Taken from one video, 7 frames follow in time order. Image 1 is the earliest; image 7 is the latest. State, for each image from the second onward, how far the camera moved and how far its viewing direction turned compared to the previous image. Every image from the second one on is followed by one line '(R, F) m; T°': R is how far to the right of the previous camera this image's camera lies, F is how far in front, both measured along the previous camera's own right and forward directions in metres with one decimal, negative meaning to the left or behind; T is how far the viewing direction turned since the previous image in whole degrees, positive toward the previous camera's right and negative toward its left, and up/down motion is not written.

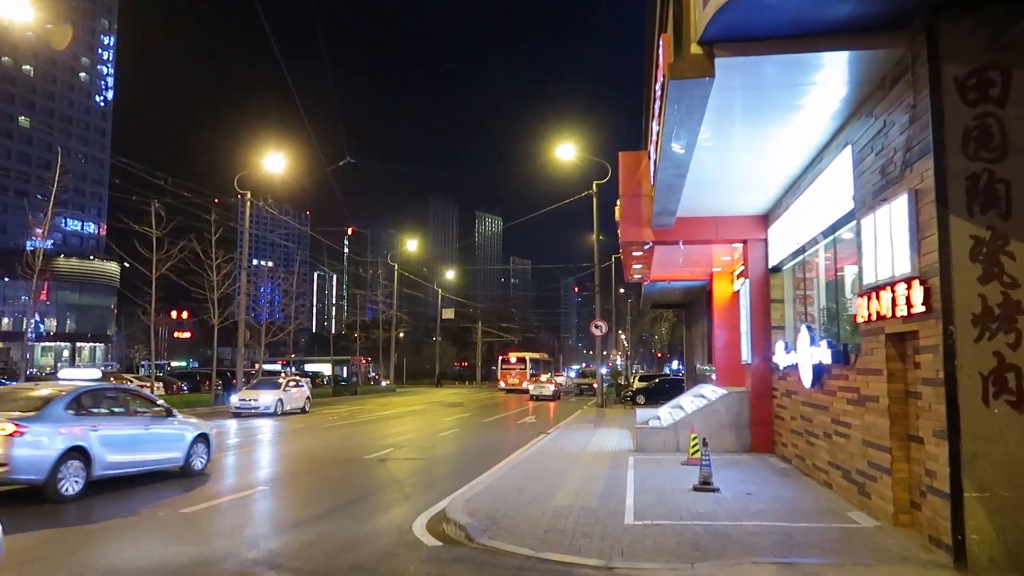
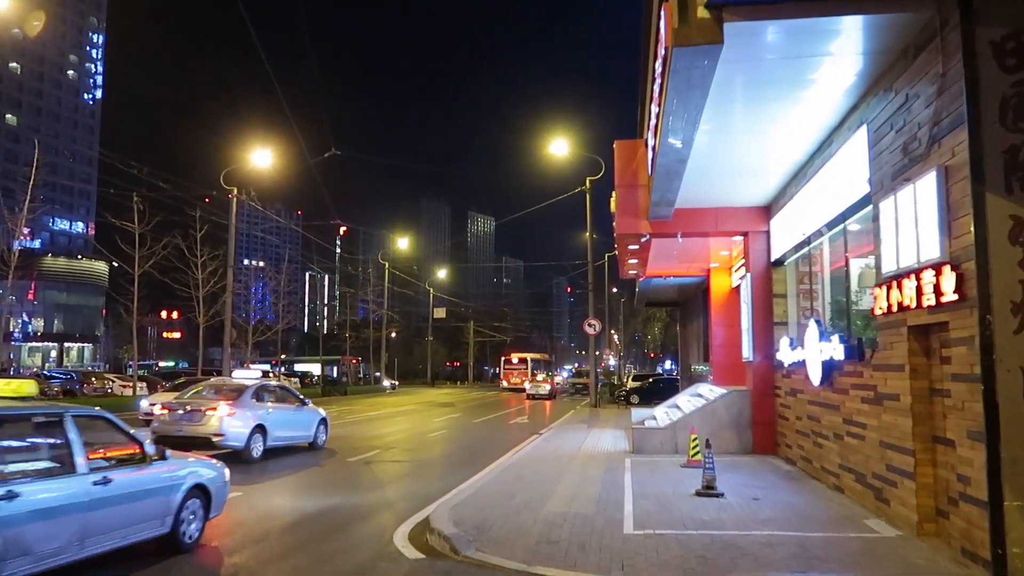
(0.0, +0.8) m; +1°
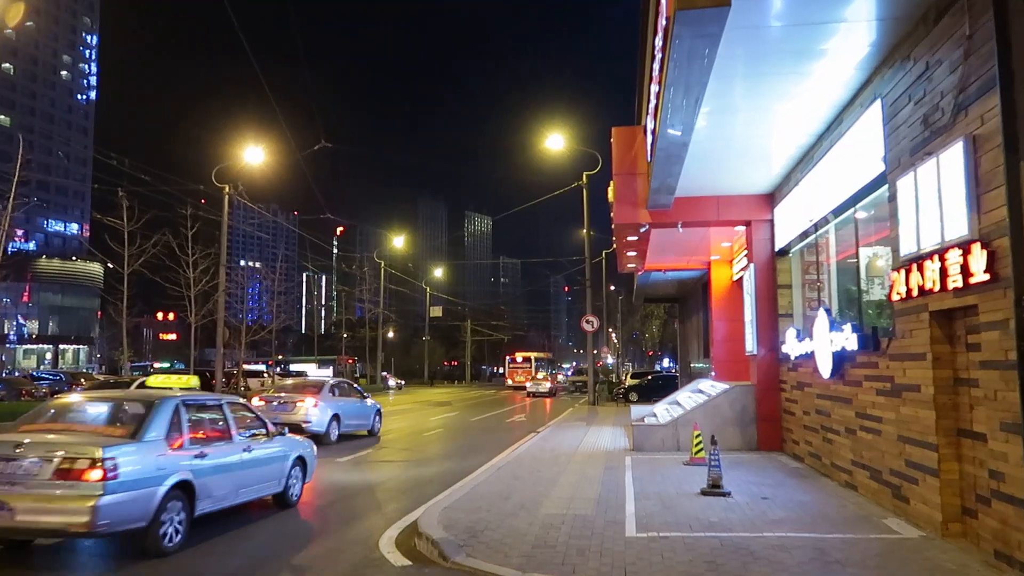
(+0.1, +0.6) m; 0°
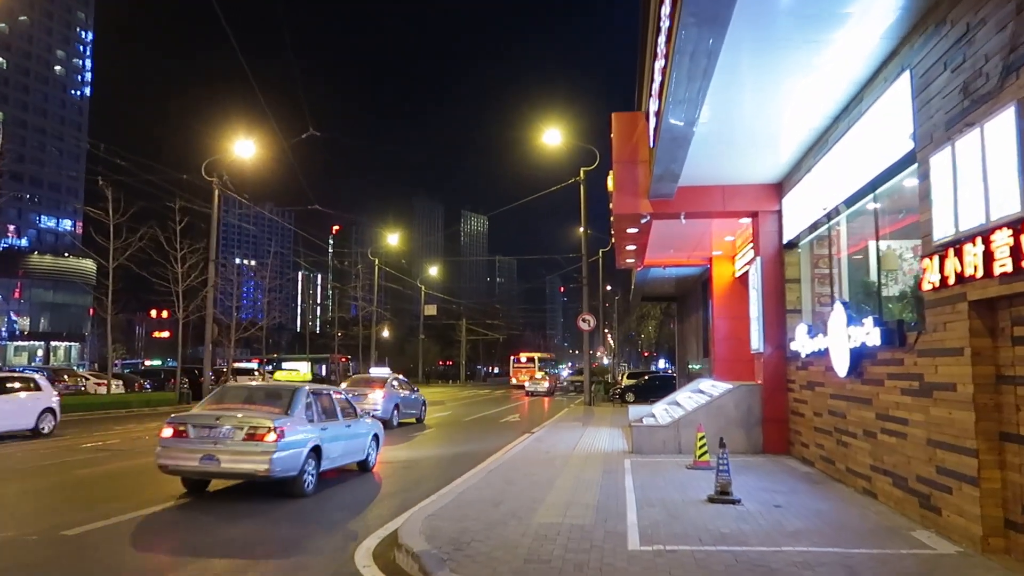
(0.0, +0.8) m; 0°
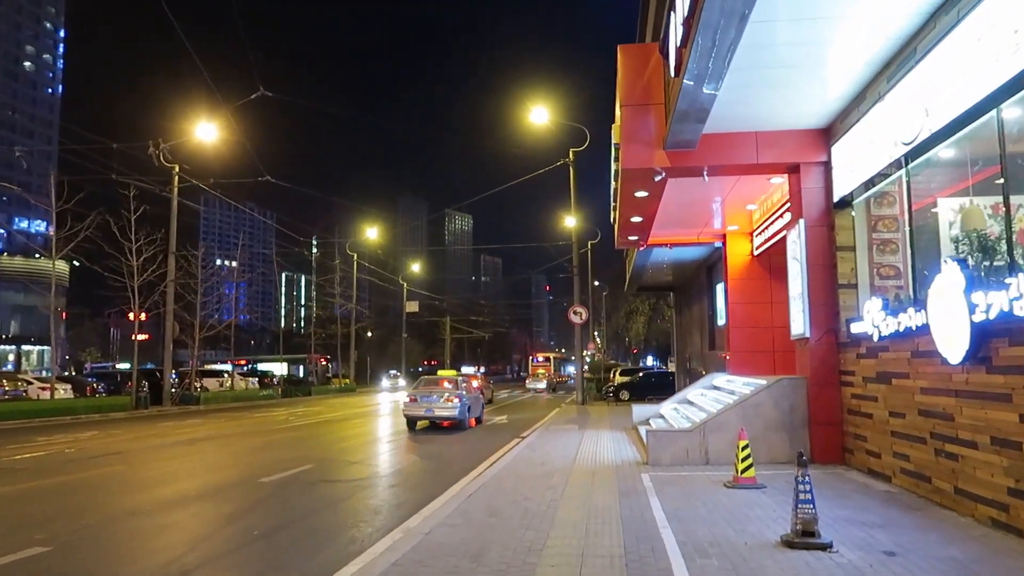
(0.0, +2.9) m; +1°
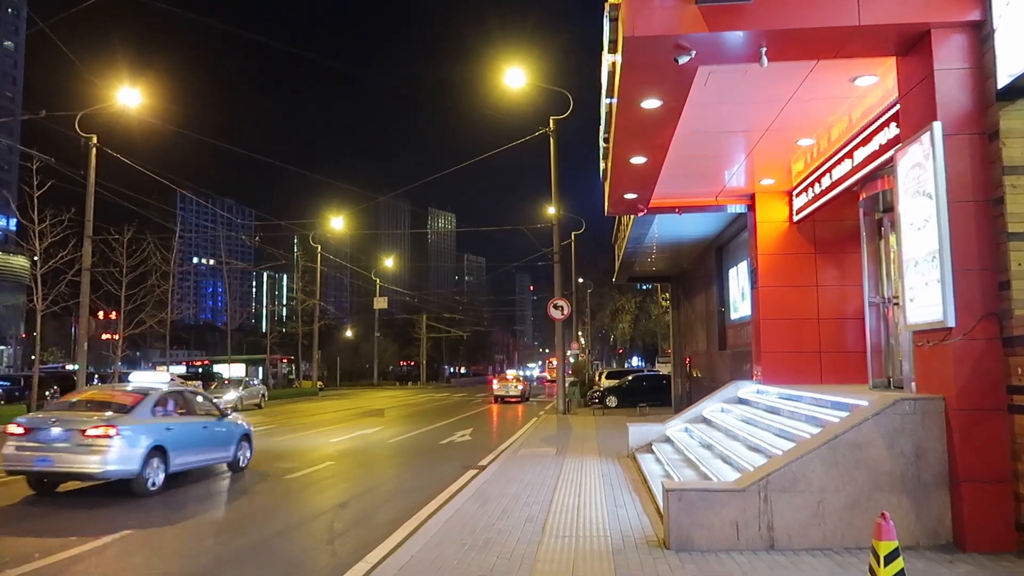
(+0.5, +5.1) m; +1°
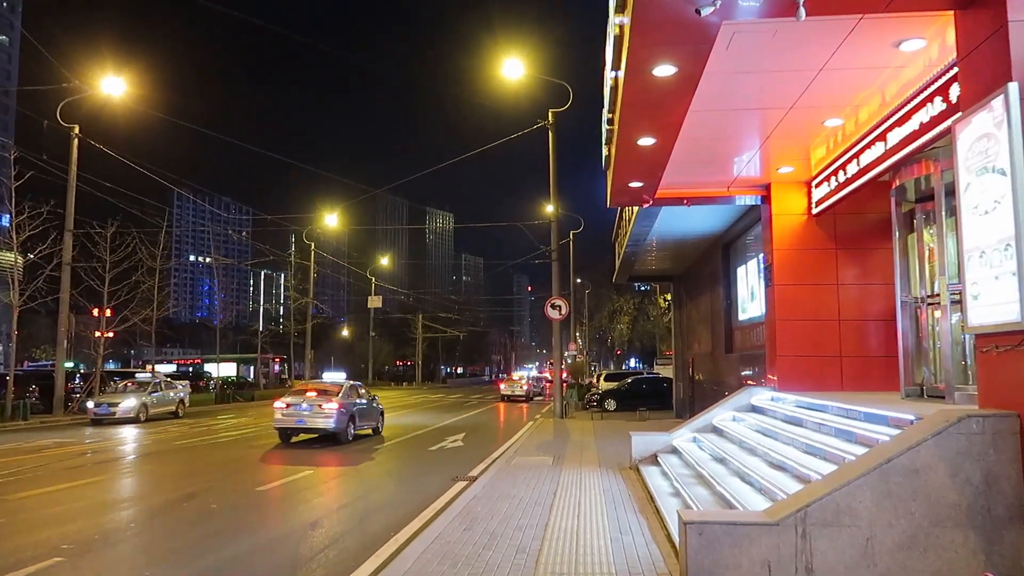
(+0.1, +1.1) m; 0°
